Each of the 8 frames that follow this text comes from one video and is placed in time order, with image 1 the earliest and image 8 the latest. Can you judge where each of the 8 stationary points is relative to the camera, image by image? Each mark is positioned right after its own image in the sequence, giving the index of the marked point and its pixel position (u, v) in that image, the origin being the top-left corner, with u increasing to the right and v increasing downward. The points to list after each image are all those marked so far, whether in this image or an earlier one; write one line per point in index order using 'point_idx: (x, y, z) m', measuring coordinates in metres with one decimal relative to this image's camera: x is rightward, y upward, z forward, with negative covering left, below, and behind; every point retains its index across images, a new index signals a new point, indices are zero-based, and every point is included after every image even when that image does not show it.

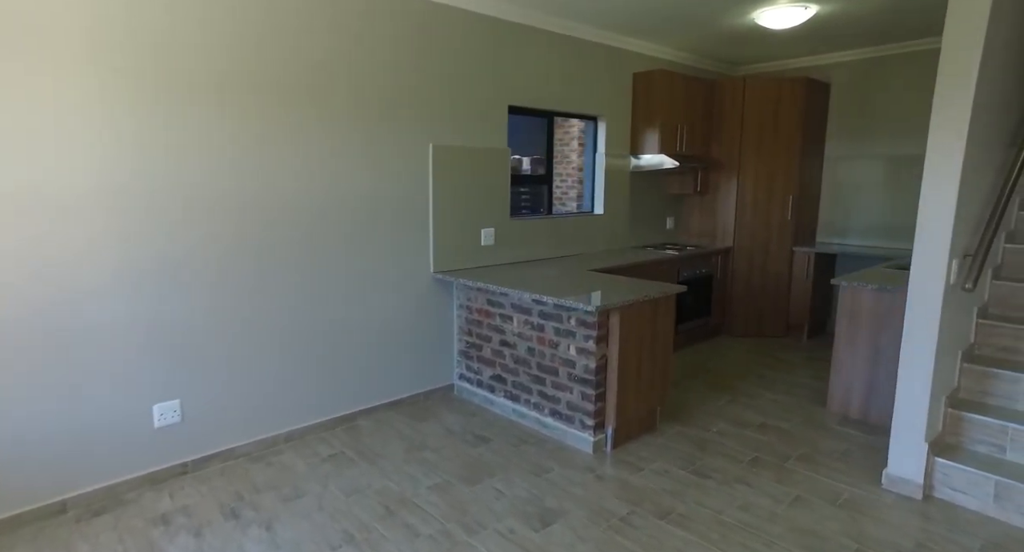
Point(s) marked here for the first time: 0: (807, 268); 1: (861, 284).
0: (+2.8, +0.1, +5.2) m
1: (+2.1, -0.1, +3.3) m
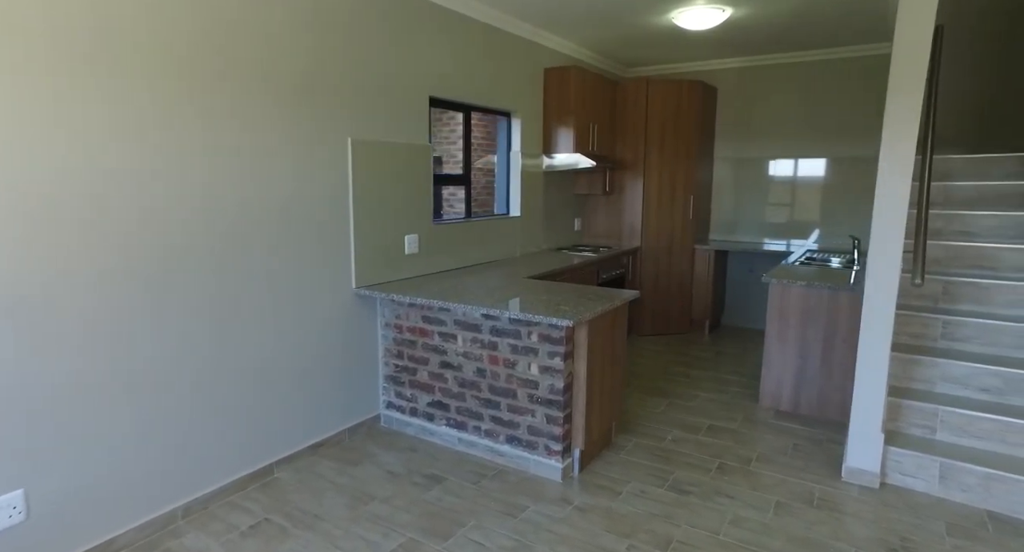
0: (+1.9, +0.1, +5.4) m
1: (+1.7, 0.0, +3.4) m
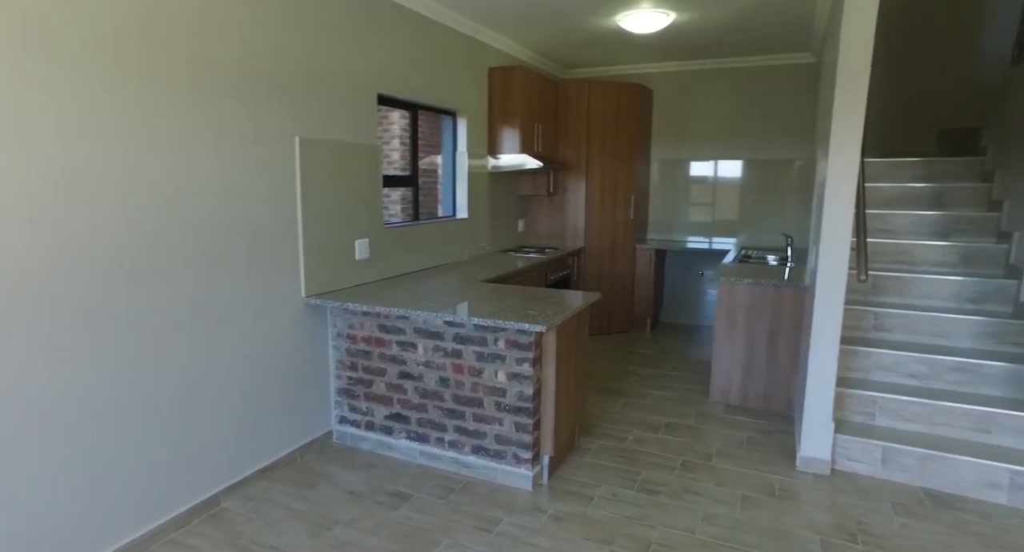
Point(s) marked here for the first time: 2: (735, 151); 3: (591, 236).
0: (+1.4, +0.1, +5.6) m
1: (+1.4, 0.0, +3.6) m
2: (+2.3, +1.3, +5.7) m
3: (+0.8, +0.4, +5.4) m
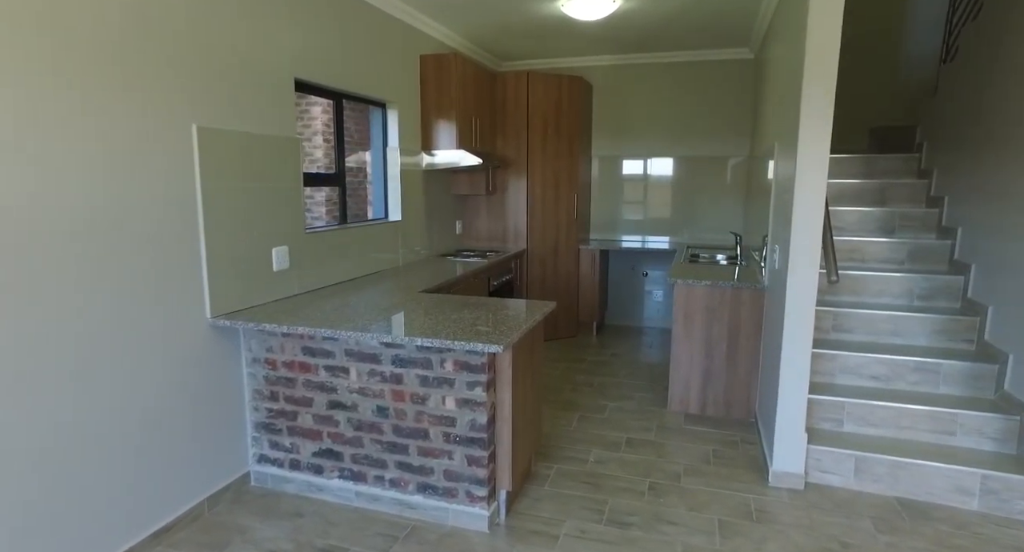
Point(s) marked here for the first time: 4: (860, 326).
0: (+0.8, +0.1, +5.4) m
1: (+1.1, 0.0, +3.4) m
2: (+1.6, +1.3, +5.6) m
3: (+0.2, +0.3, +5.2) m
4: (+1.9, -0.3, +3.1) m
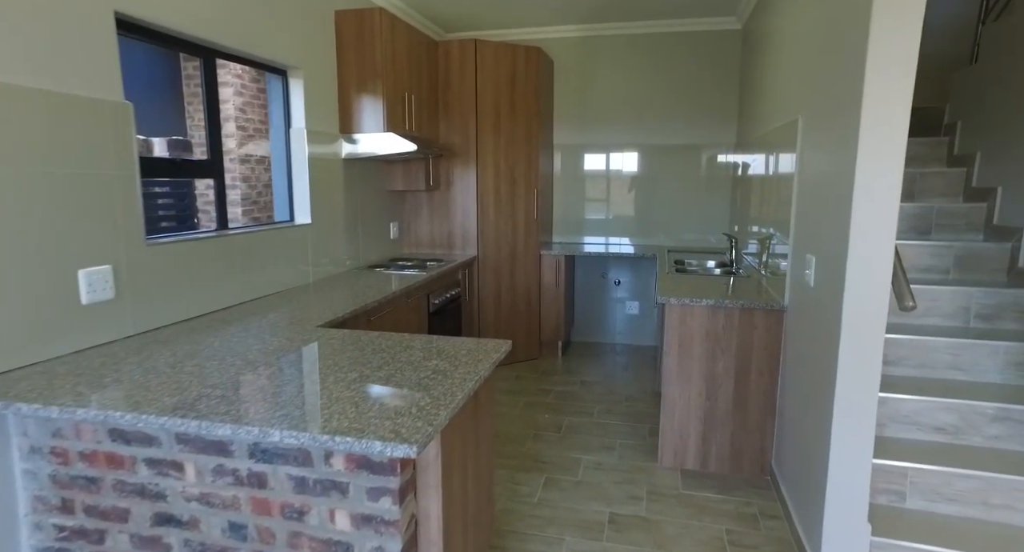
0: (+0.4, 0.0, +4.5) m
1: (+0.8, -0.1, +2.6) m
2: (+1.2, +1.2, +4.8) m
3: (-0.2, +0.3, +4.3) m
4: (+1.7, -0.3, +2.4) m
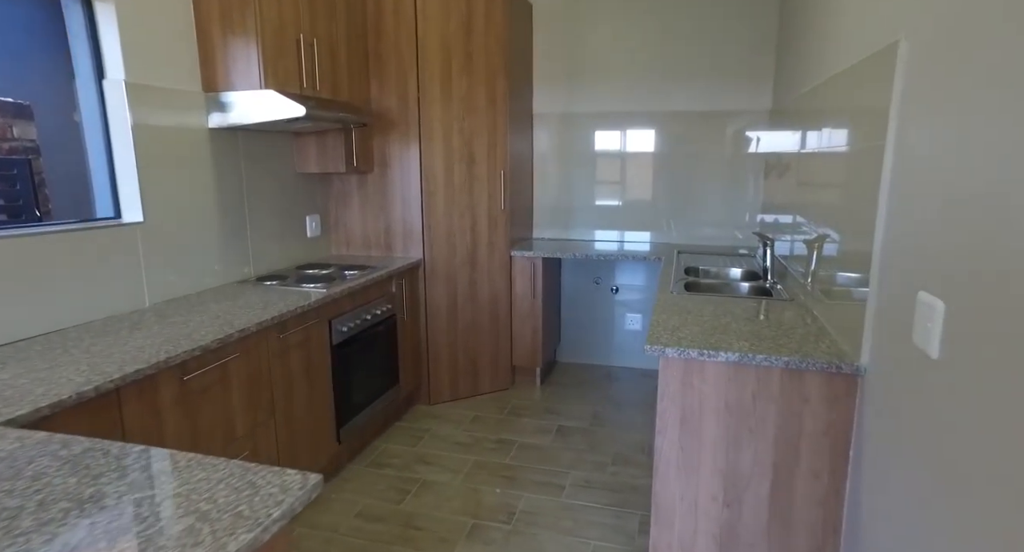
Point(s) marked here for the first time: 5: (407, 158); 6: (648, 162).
0: (+0.1, 0.0, +3.5) m
1: (+0.5, -0.2, +1.6) m
2: (+1.0, +1.2, +3.7) m
3: (-0.4, +0.2, +3.3) m
4: (+1.4, -0.5, +1.3) m
5: (-0.6, +0.7, +3.2) m
6: (+0.9, +0.8, +3.8) m
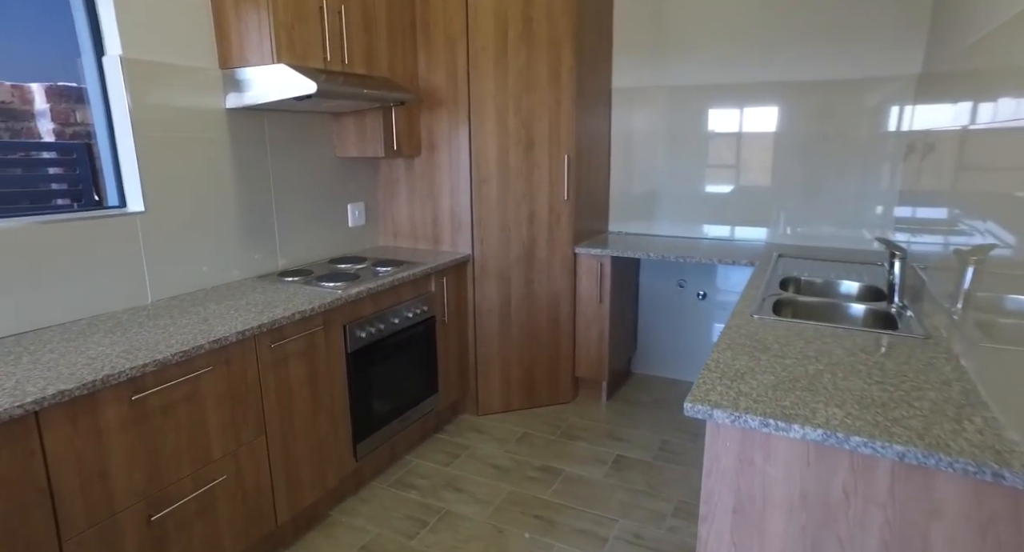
0: (+0.5, 0.0, +3.0) m
1: (+0.5, -0.3, +1.0) m
2: (+1.4, +1.1, +3.0) m
3: (-0.1, +0.2, +2.9) m
4: (+1.2, -0.6, +0.7) m
5: (-0.3, +0.7, +2.8) m
6: (+1.3, +0.7, +3.1) m
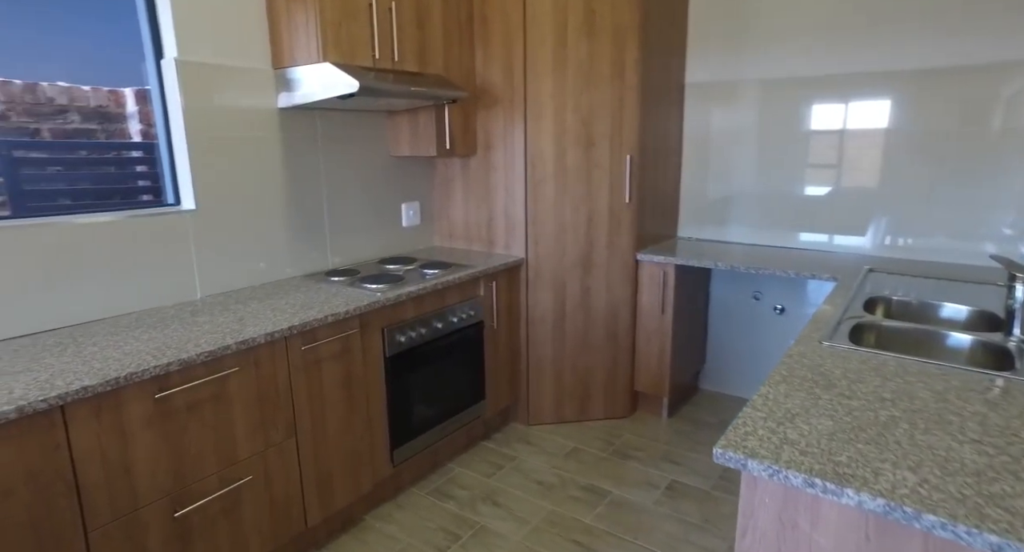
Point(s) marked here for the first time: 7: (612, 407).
0: (+0.7, -0.1, +2.8) m
1: (+0.4, -0.3, +0.9) m
2: (+1.7, +1.1, +2.7) m
3: (+0.1, +0.2, +2.8) m
4: (+1.1, -0.6, +0.4) m
5: (0.0, +0.7, +2.7) m
6: (+1.6, +0.7, +2.8) m
7: (+0.5, -0.7, +3.0) m
